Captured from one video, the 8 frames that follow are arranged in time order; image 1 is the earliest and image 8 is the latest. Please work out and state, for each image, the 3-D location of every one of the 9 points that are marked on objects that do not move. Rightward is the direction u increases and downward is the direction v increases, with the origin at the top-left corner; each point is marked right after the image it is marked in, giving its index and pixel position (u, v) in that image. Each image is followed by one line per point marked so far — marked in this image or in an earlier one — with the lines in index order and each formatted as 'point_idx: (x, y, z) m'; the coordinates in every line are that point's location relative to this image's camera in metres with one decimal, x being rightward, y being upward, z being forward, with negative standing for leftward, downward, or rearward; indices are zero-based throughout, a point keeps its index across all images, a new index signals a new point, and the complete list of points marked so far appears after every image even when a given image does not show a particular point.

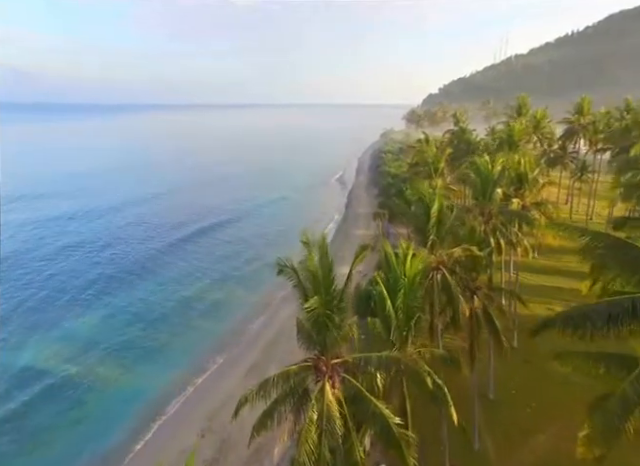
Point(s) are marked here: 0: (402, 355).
0: (+1.8, -2.8, +8.4) m
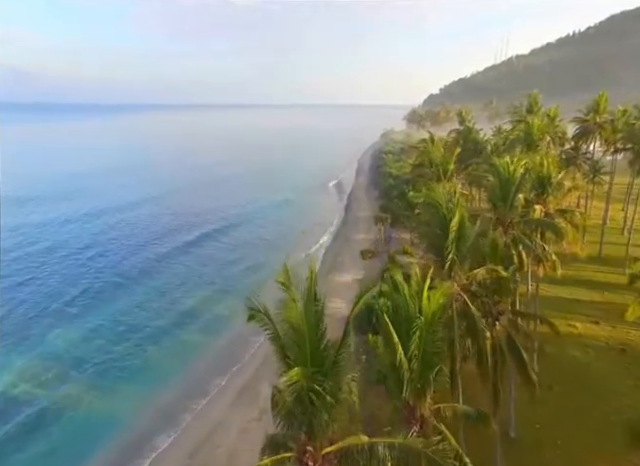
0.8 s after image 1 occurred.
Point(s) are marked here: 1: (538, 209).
0: (+1.6, -3.3, +5.8) m
1: (+10.6, +1.2, +18.2) m
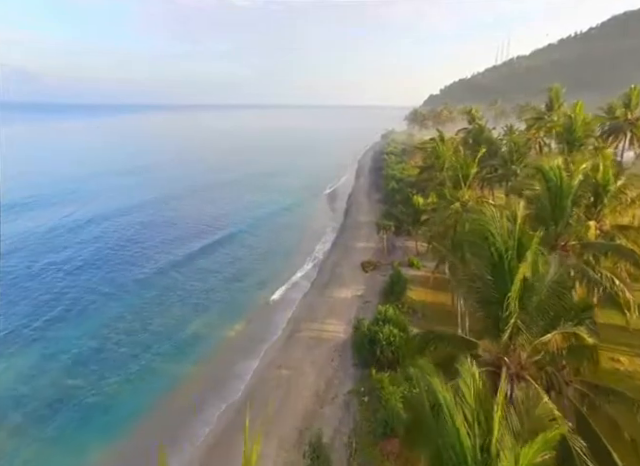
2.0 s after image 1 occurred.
0: (+1.3, -4.2, +1.6) m
1: (+10.3, +0.2, +14.0) m
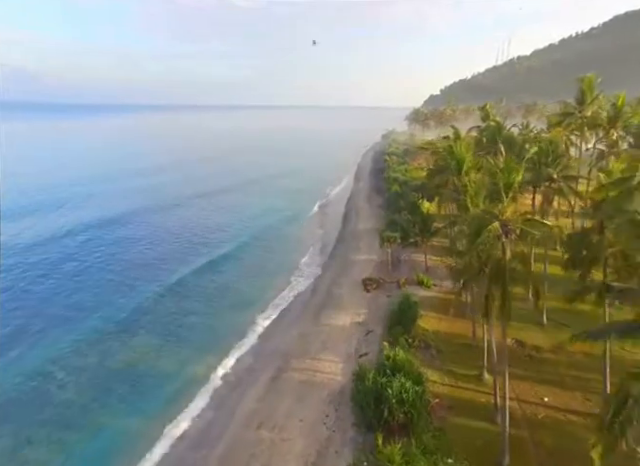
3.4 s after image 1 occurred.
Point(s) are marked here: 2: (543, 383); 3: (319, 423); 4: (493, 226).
0: (+0.8, -5.3, -3.6) m
1: (+9.8, -0.9, +8.8) m
2: (+11.8, -7.9, +19.6) m
3: (0.0, -10.0, +19.6) m
4: (+7.0, +0.3, +14.7) m
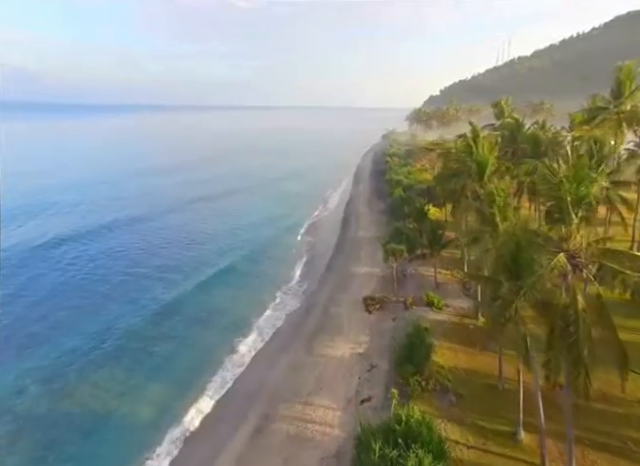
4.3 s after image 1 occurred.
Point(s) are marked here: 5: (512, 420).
0: (+0.5, -6.3, -8.0) m
1: (+9.5, -1.9, +4.4) m
2: (+11.4, -8.9, +15.3) m
3: (-0.4, -11.0, +15.3) m
4: (+6.6, -0.7, +10.4) m
5: (+9.0, -9.0, +17.6) m
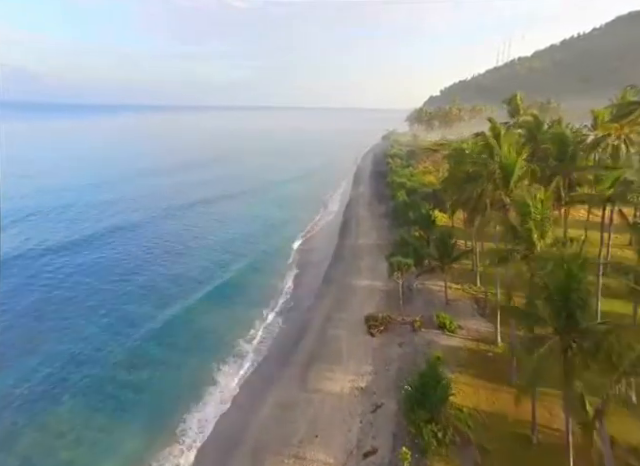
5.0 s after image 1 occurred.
0: (+0.3, -7.0, -11.5) m
1: (+9.3, -2.7, +1.0) m
2: (+11.2, -9.7, +11.8) m
3: (-0.7, -11.8, +11.8) m
4: (+6.4, -1.5, +6.9) m
5: (+8.8, -9.8, +14.1) m
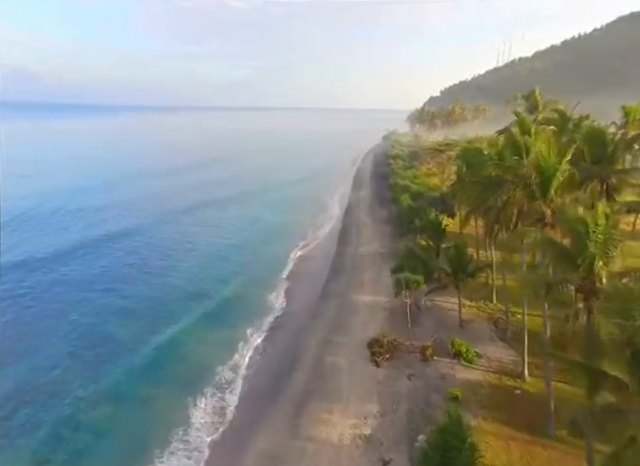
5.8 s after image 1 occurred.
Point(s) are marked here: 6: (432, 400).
0: (+0.1, -7.8, -15.0) m
1: (+9.0, -3.5, -2.6) m
2: (+10.9, -10.5, +8.3) m
3: (-0.9, -12.5, +8.2) m
4: (+6.2, -2.3, +3.4) m
5: (+8.5, -10.6, +10.6) m
6: (+5.6, -8.4, +18.7) m
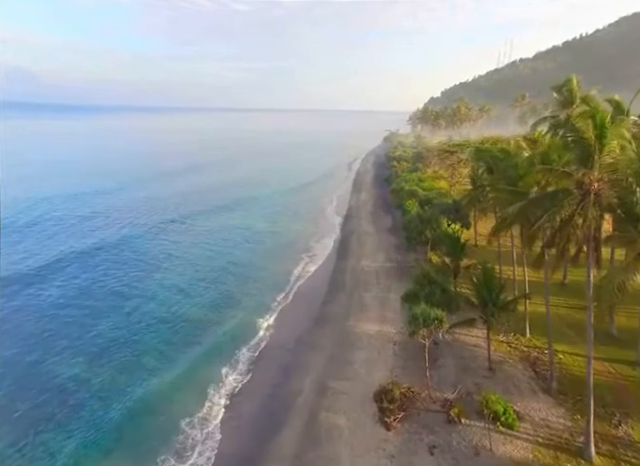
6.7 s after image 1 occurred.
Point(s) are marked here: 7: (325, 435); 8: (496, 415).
0: (-0.2, -8.8, -20.1) m
1: (+8.8, -4.5, -7.6) m
2: (+10.7, -11.6, +3.2) m
3: (-1.2, -13.6, +3.2) m
4: (+5.9, -3.3, -1.7) m
5: (+8.3, -11.6, +5.5) m
6: (+5.3, -9.5, +13.6) m
7: (+0.2, -9.3, +17.3) m
8: (+7.8, -8.1, +16.6) m
